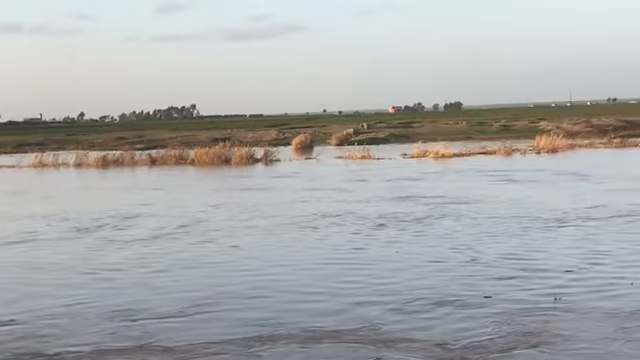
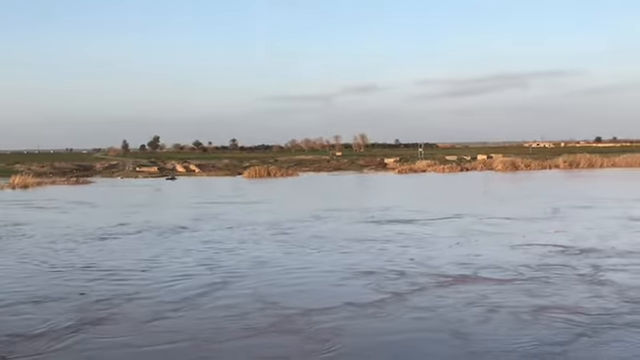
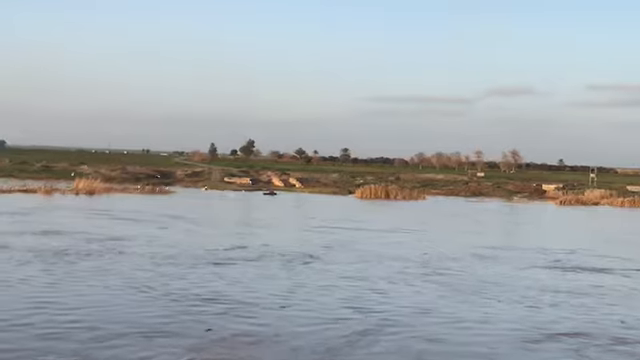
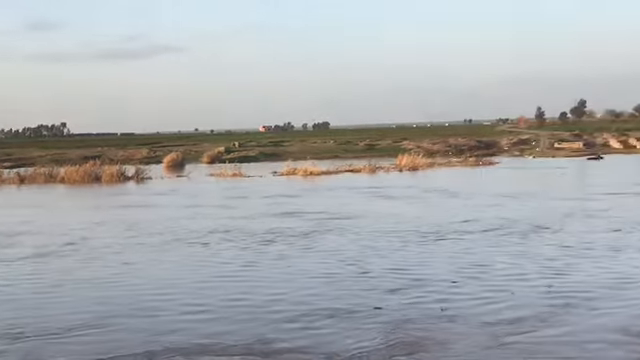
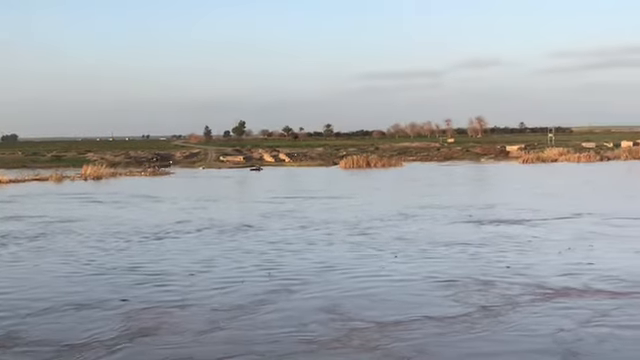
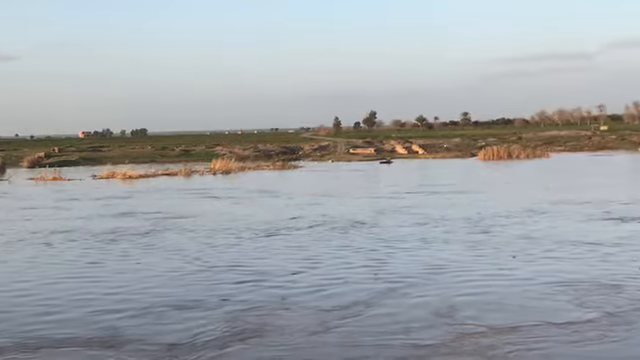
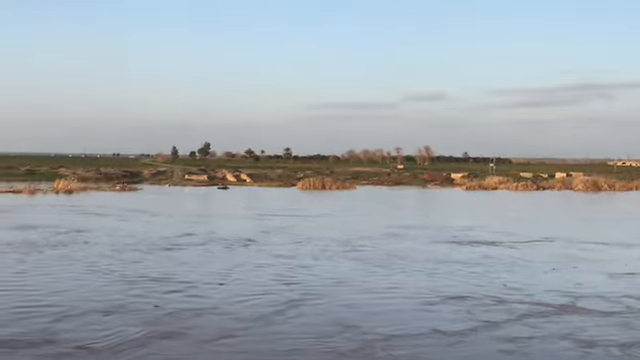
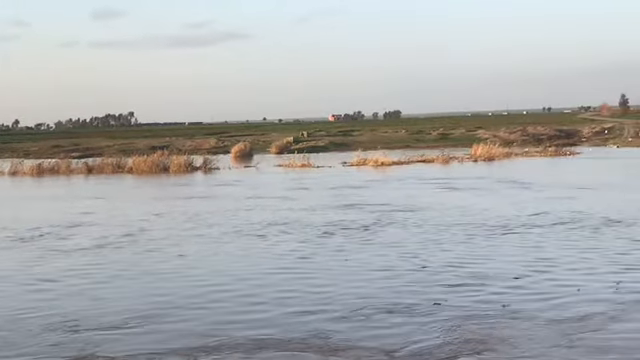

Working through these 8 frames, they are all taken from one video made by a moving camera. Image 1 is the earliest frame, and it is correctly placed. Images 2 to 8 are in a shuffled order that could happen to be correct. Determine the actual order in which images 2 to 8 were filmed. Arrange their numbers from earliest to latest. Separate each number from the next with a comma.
8, 4, 6, 5, 2, 7, 3
